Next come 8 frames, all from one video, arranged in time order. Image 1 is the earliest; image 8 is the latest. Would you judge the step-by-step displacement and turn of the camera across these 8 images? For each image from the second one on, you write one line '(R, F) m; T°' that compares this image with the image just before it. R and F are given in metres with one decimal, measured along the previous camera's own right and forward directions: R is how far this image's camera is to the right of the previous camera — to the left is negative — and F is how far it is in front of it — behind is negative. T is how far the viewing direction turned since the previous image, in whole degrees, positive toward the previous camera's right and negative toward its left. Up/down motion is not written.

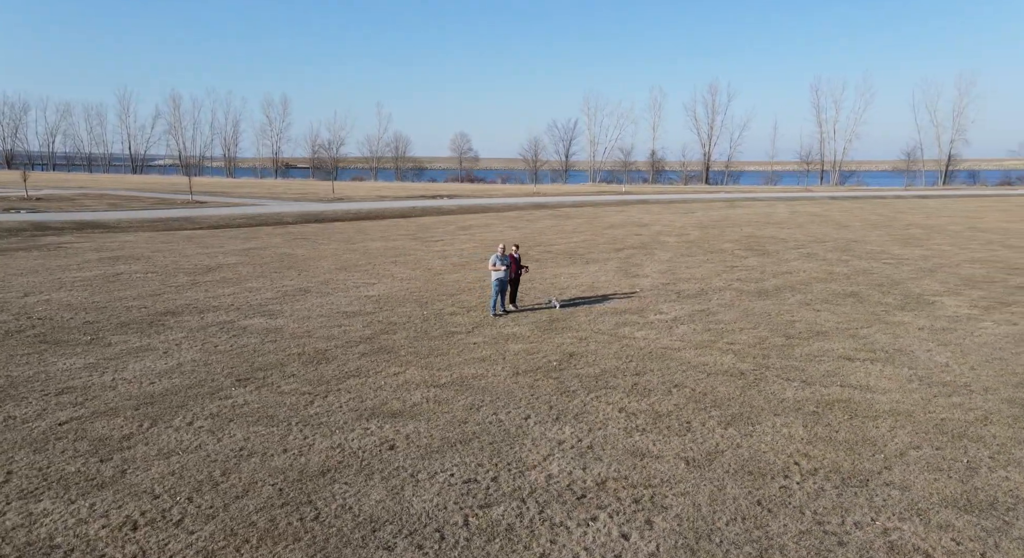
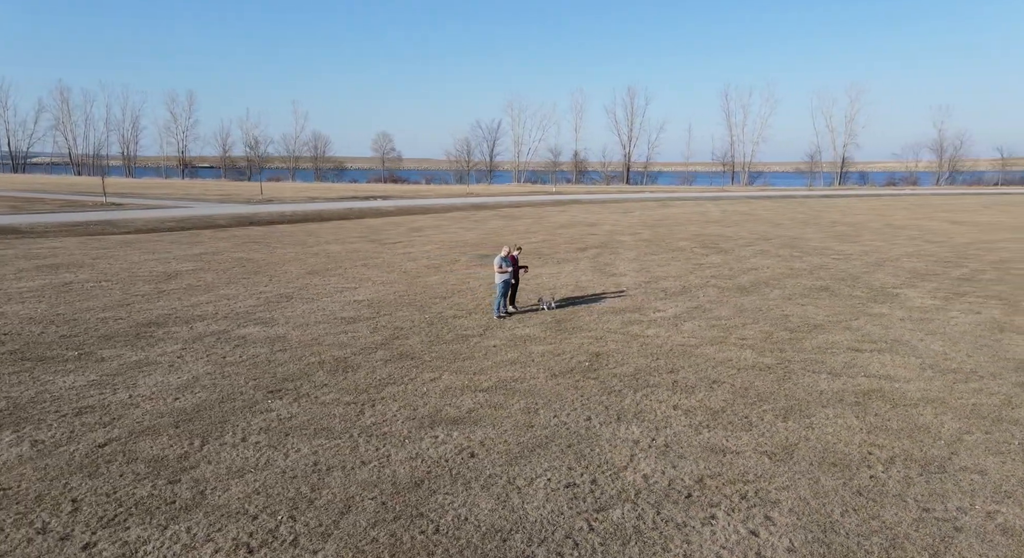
(-1.1, +0.2) m; +5°
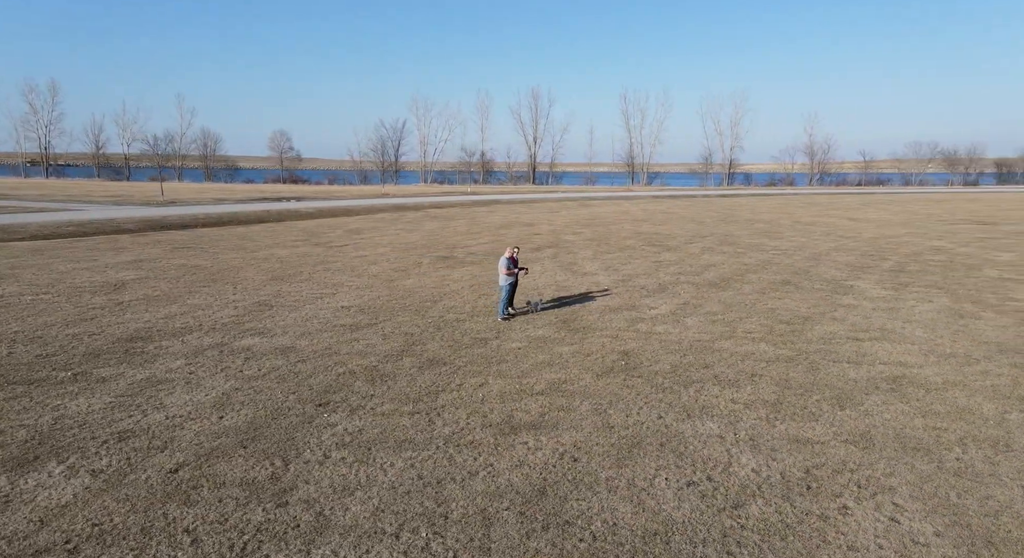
(-1.3, +0.2) m; +6°
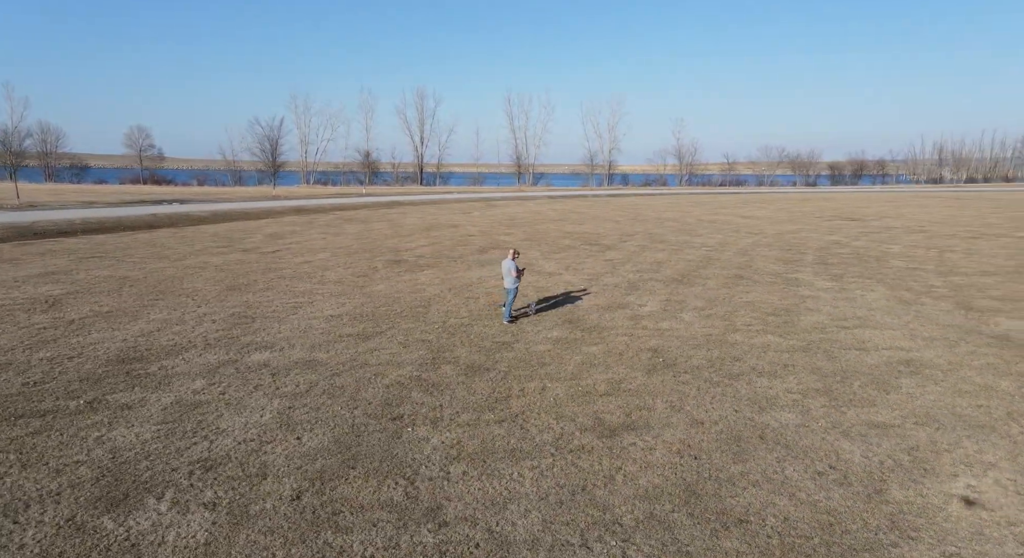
(-1.6, +0.1) m; +8°
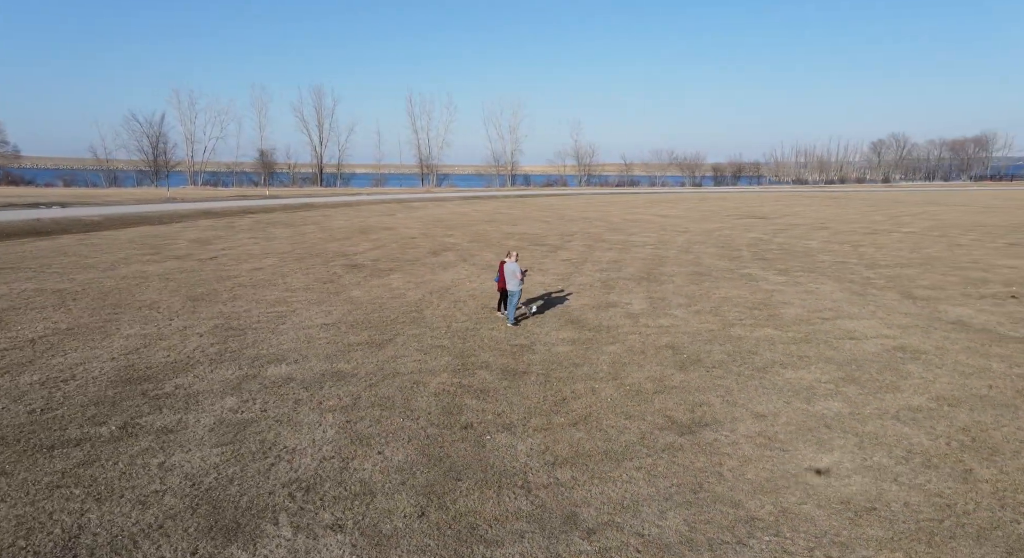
(-1.3, +0.1) m; +6°
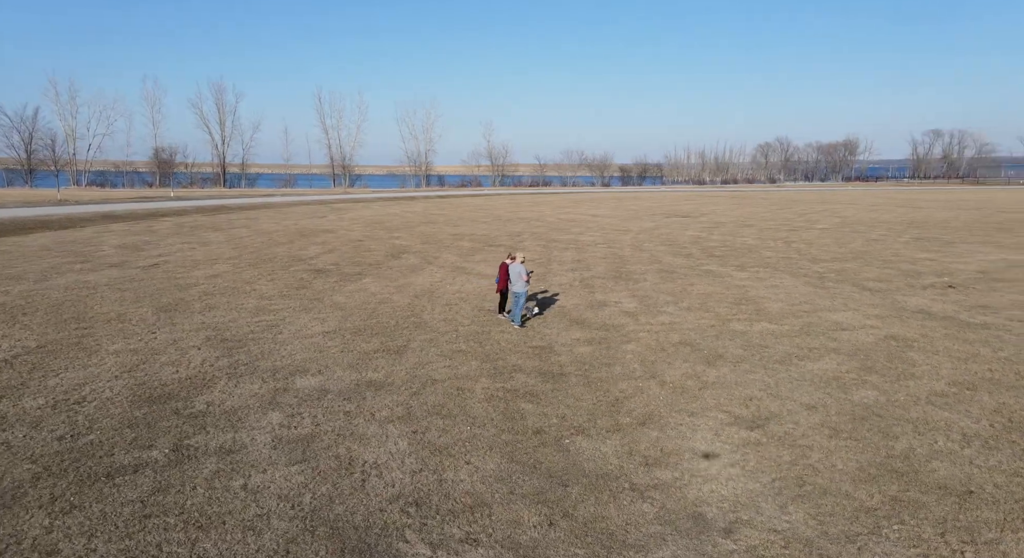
(-1.3, 0.0) m; +6°
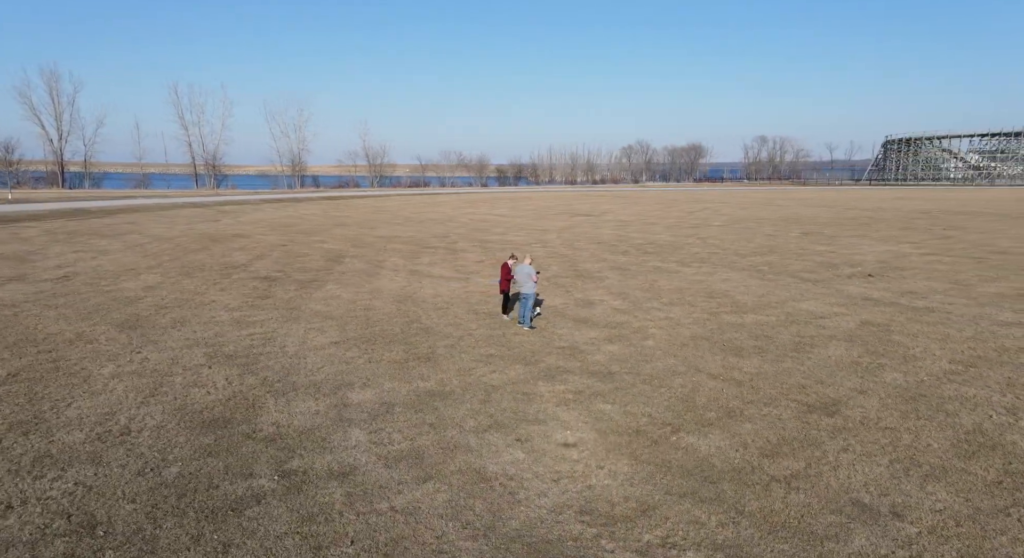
(-1.8, 0.0) m; +8°
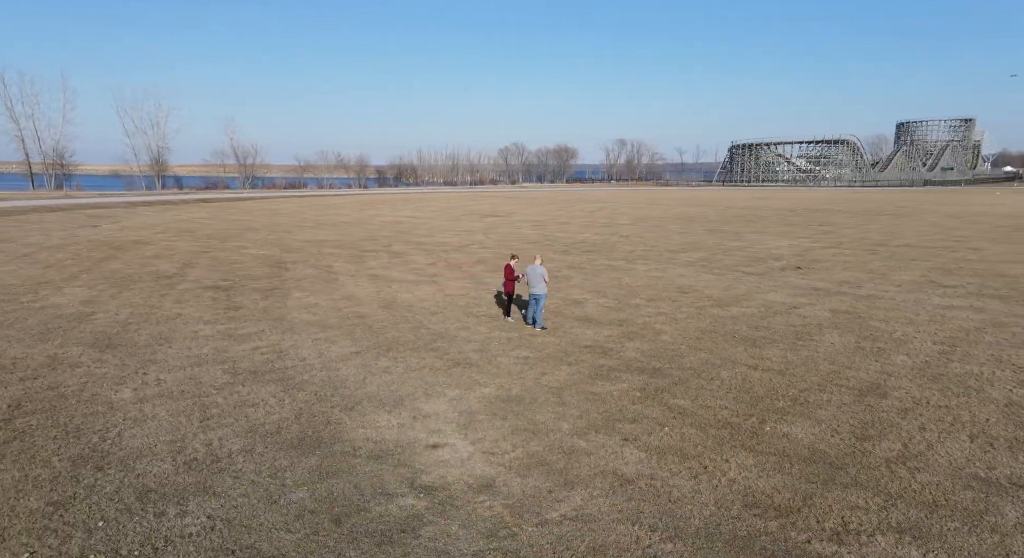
(-2.0, -0.1) m; +8°
